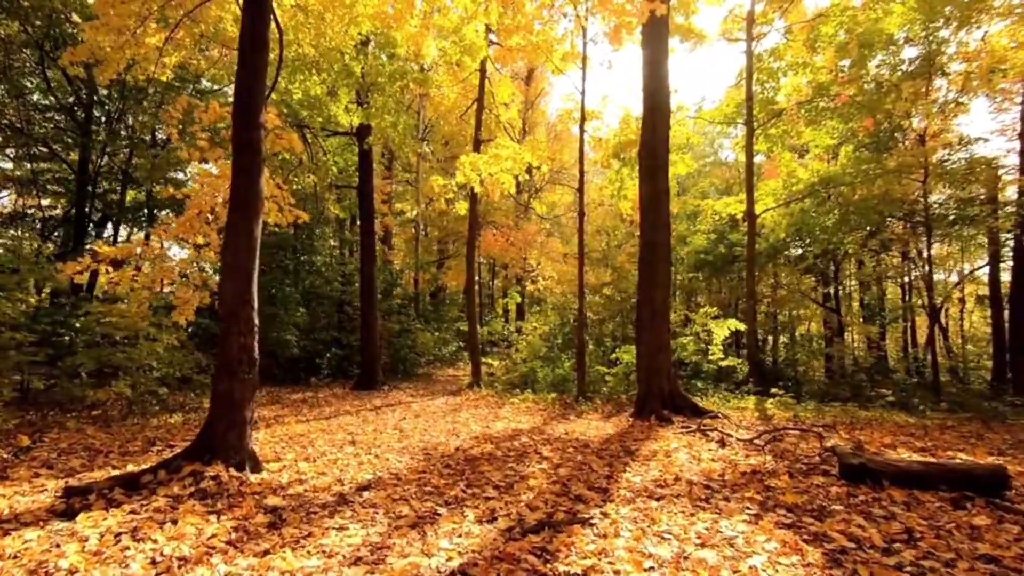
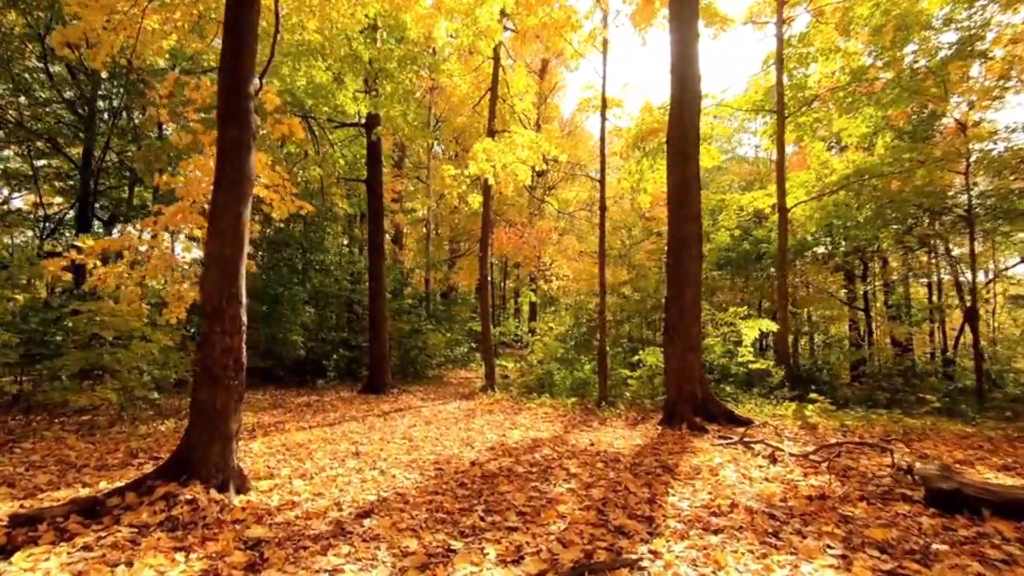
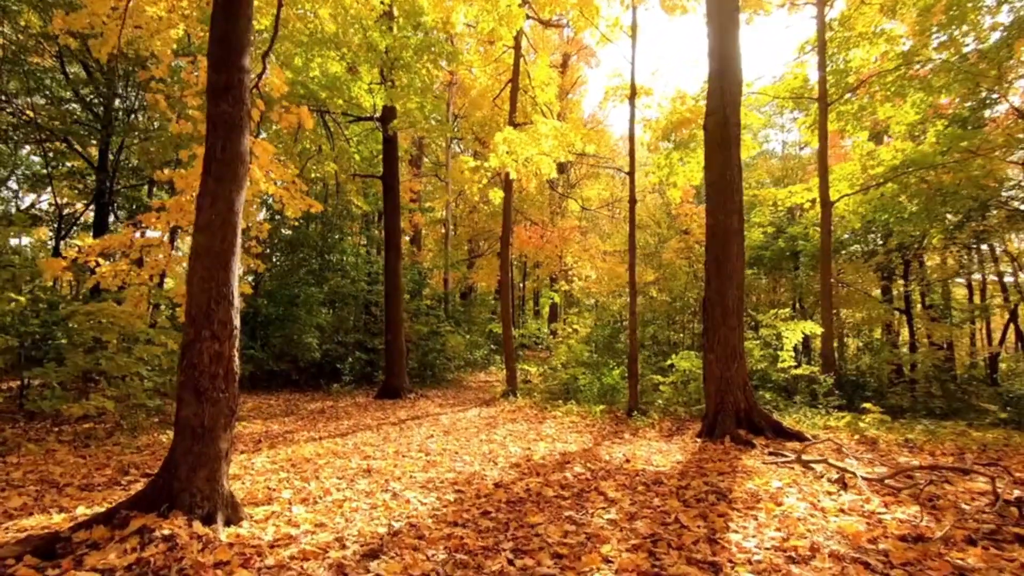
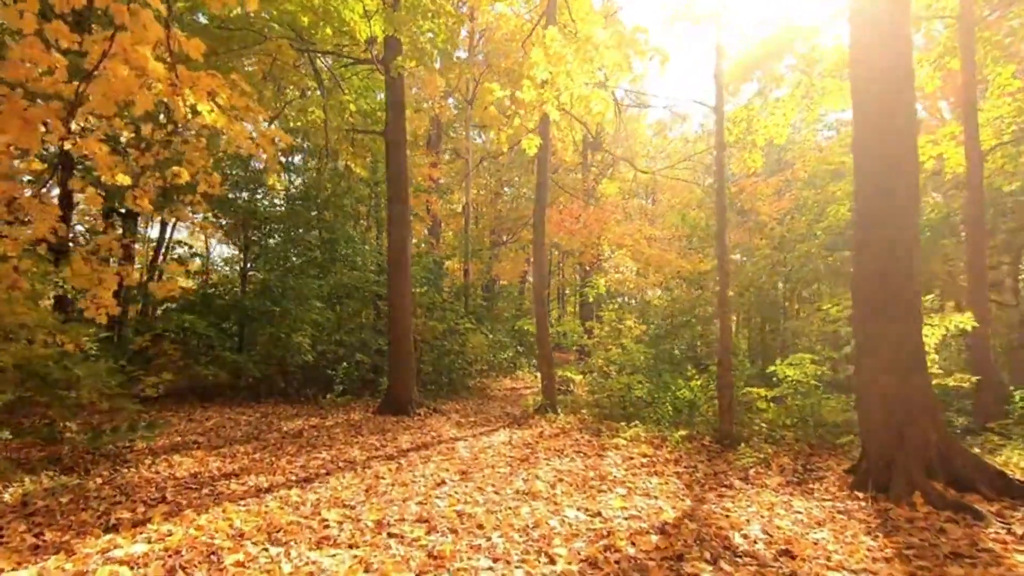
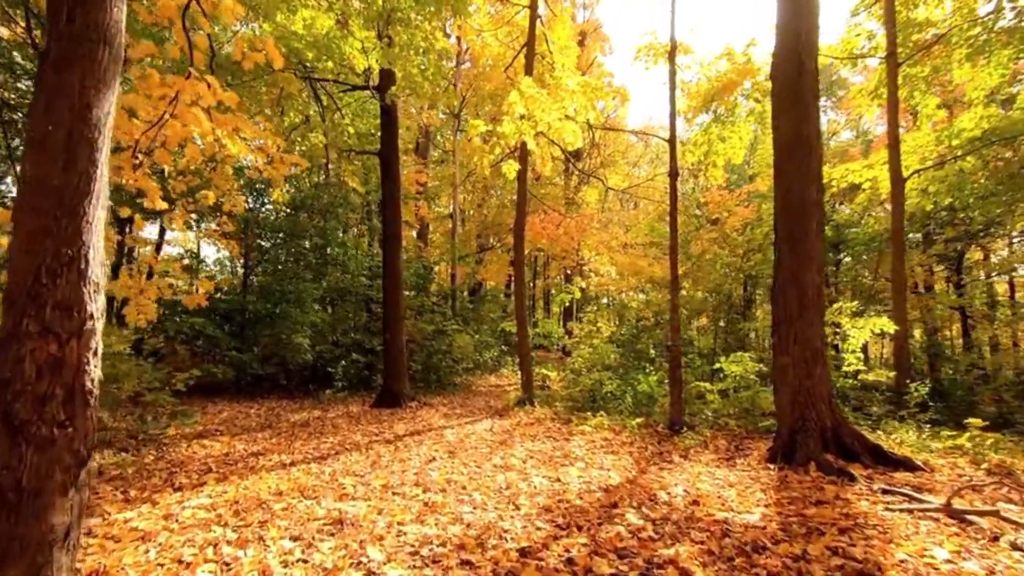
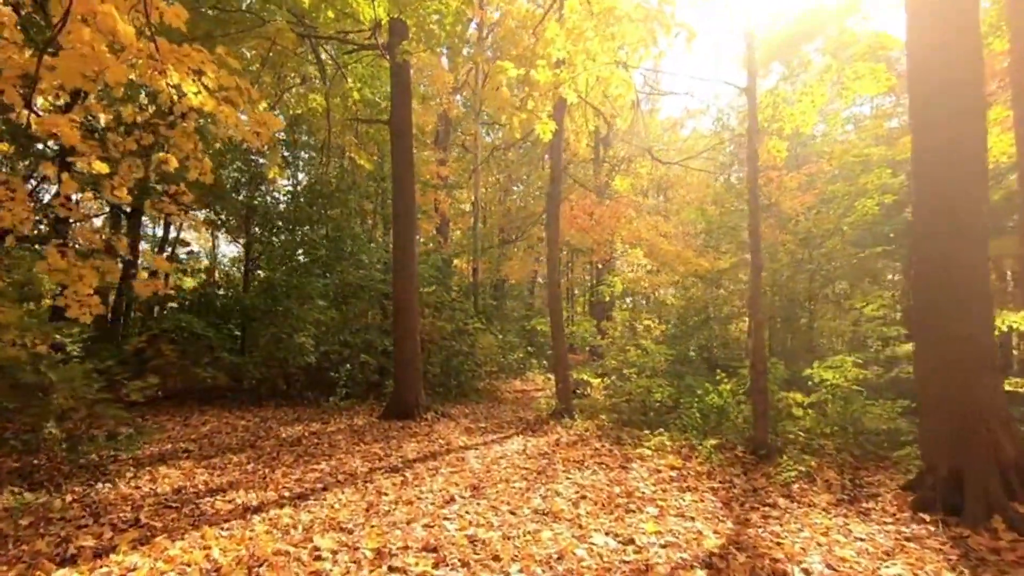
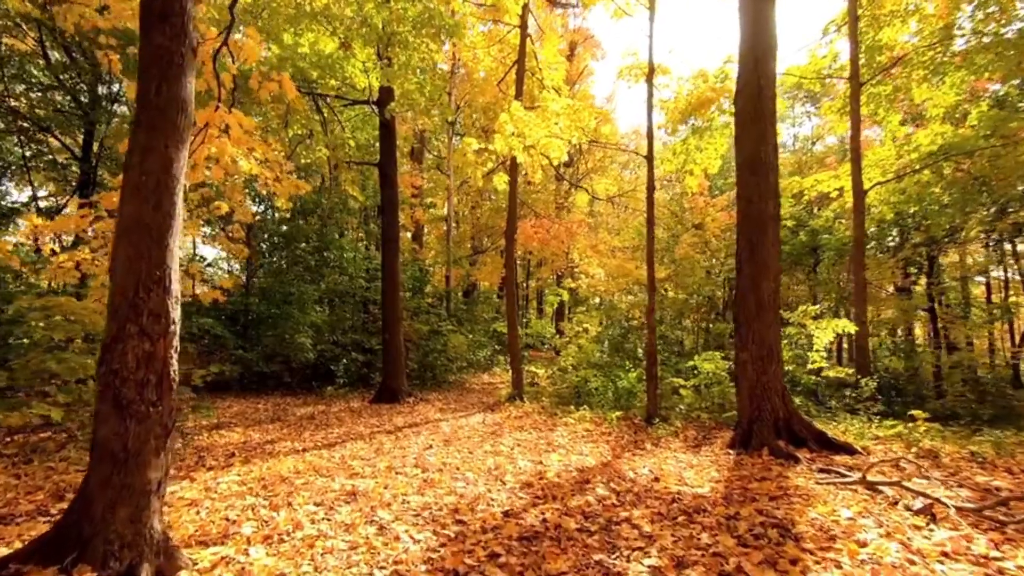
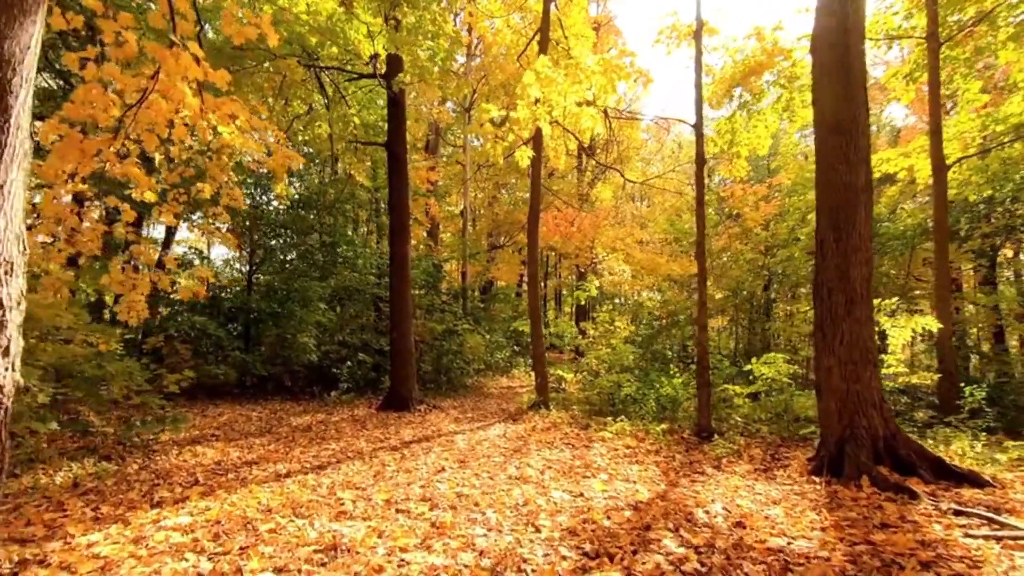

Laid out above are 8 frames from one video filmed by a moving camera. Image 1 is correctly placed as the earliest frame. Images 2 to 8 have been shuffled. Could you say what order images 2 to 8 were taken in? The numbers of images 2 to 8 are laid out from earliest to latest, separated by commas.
2, 3, 7, 5, 8, 4, 6
